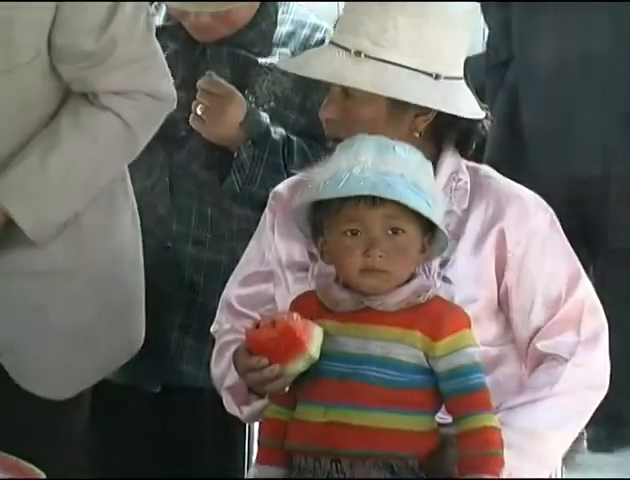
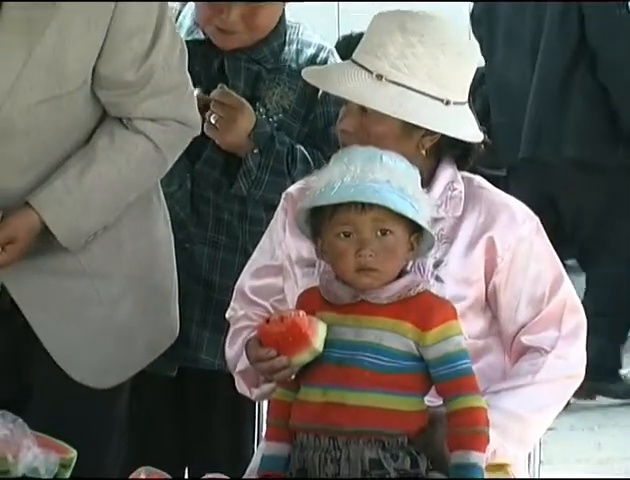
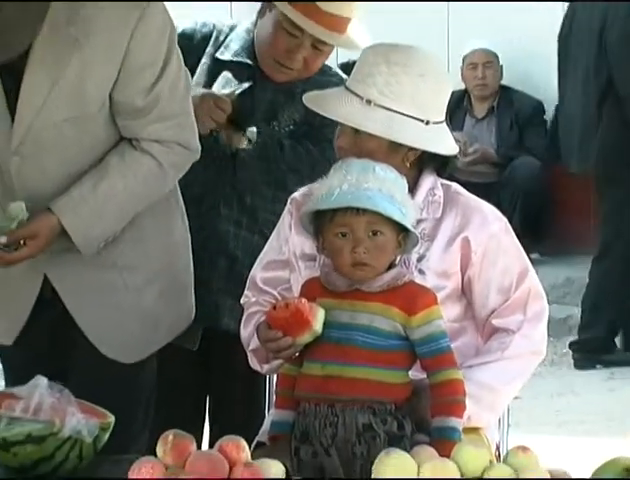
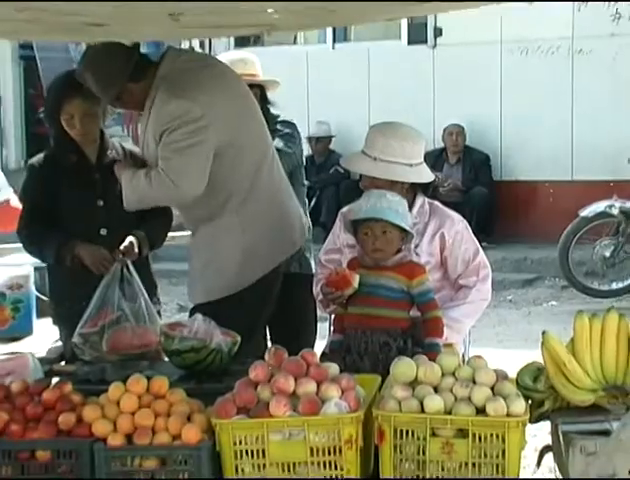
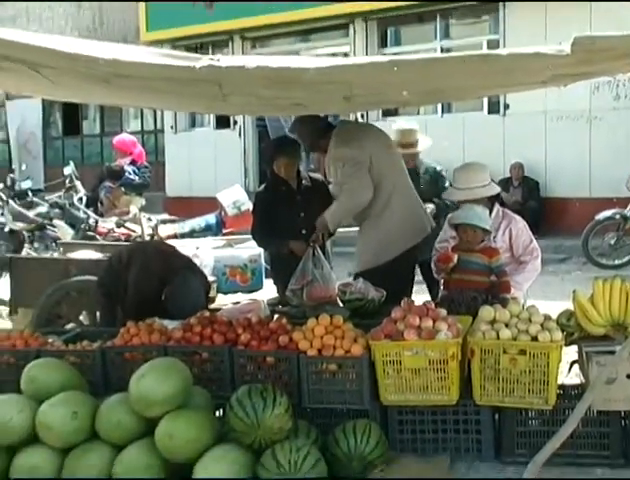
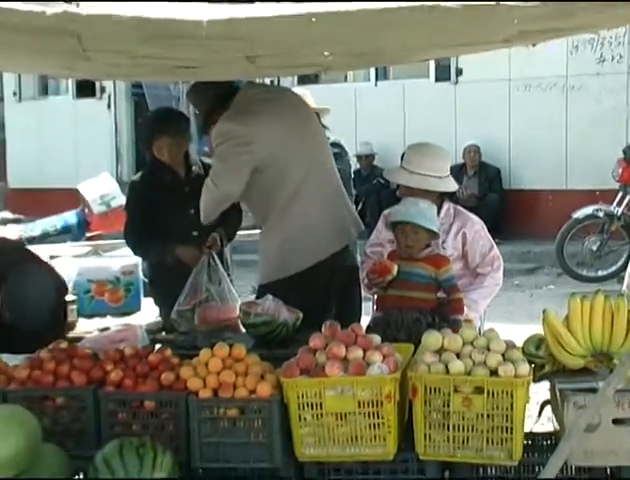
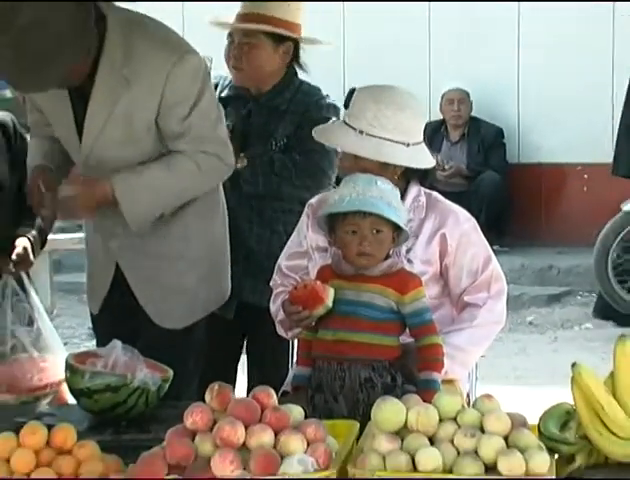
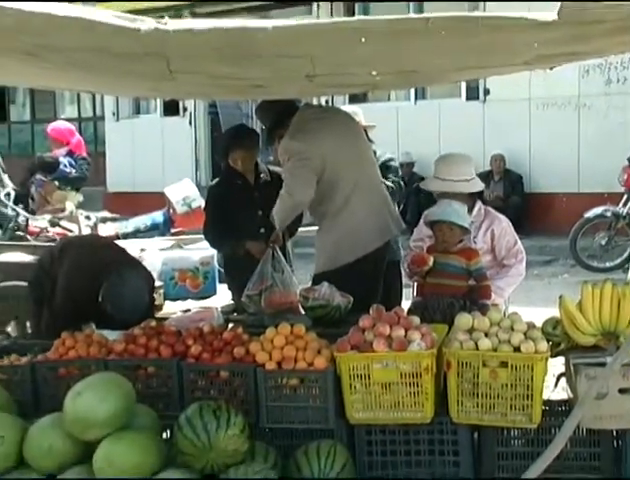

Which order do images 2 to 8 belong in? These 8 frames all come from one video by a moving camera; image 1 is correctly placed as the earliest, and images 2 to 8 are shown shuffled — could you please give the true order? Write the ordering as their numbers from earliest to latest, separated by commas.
2, 3, 7, 4, 6, 8, 5
